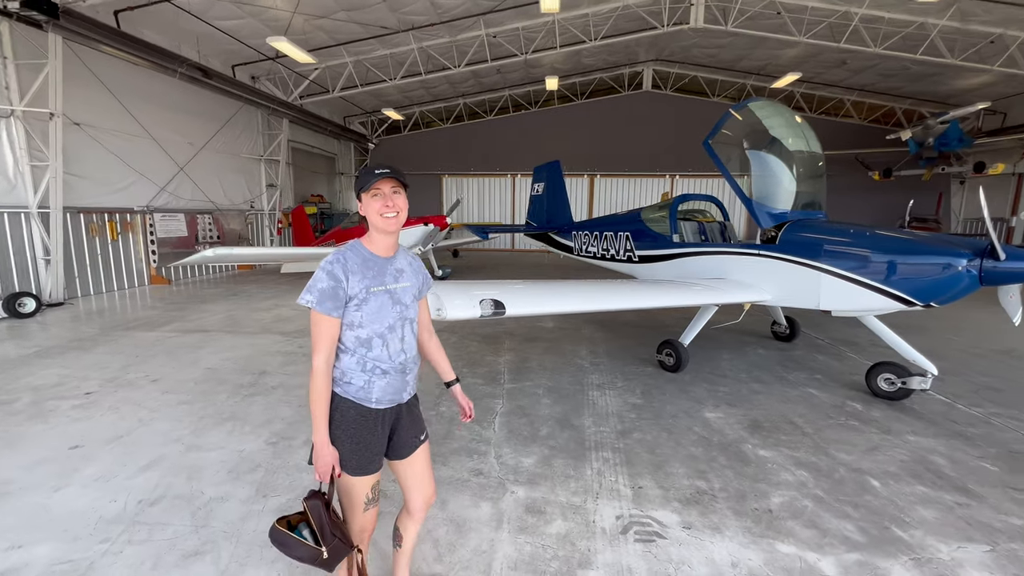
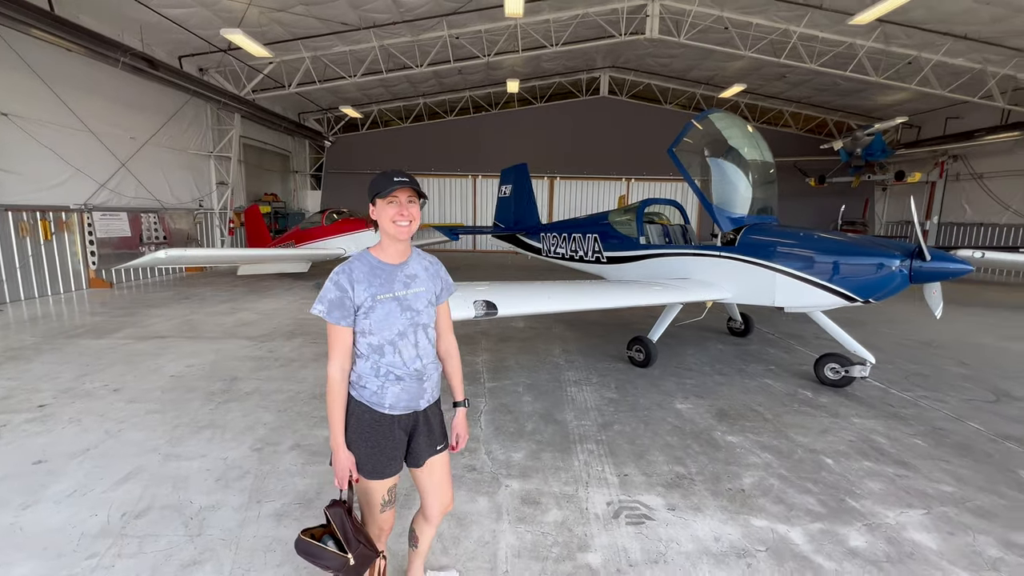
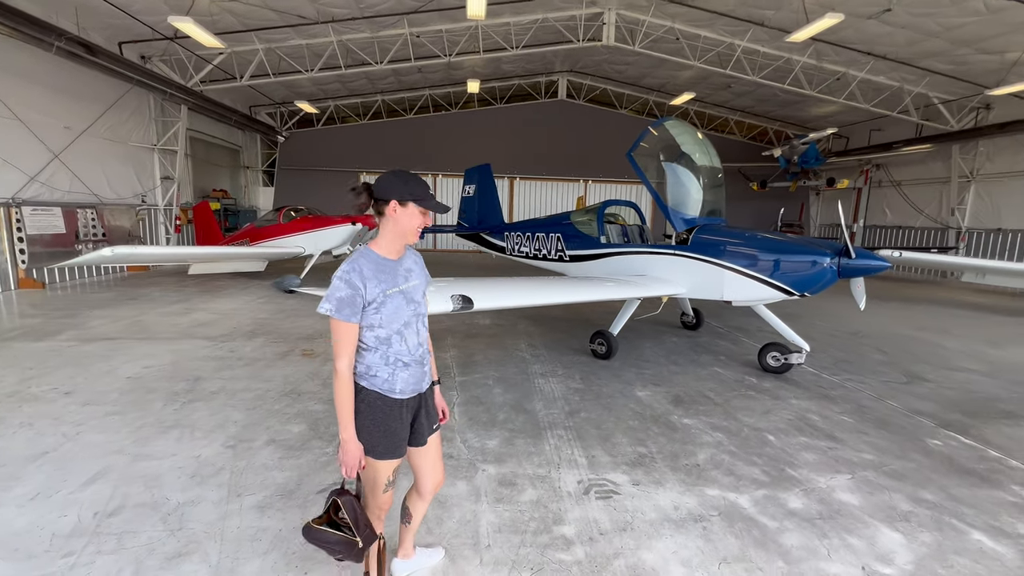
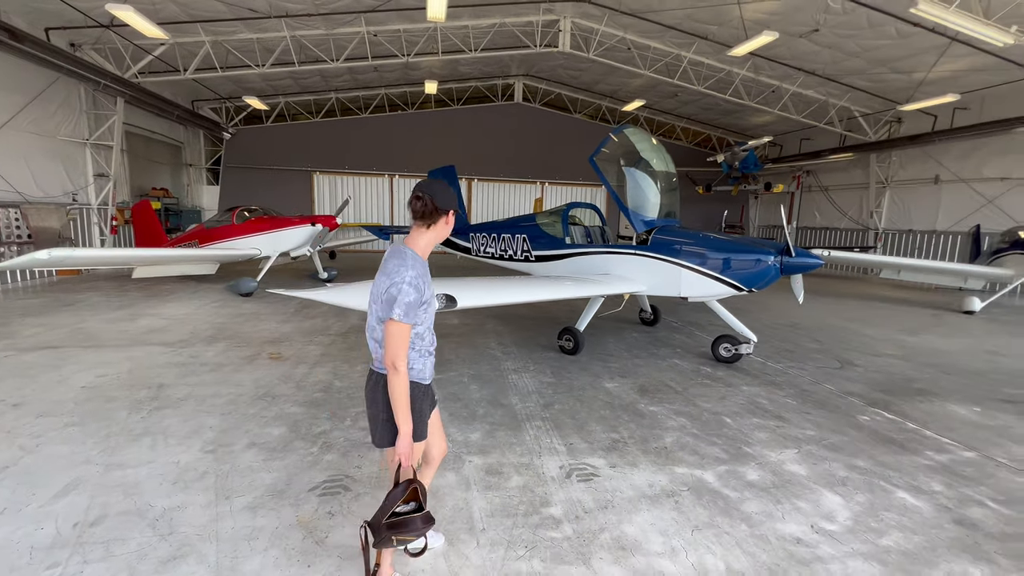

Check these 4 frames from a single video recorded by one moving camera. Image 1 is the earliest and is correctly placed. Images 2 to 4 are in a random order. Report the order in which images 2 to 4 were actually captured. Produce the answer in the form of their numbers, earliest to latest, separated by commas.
2, 3, 4
